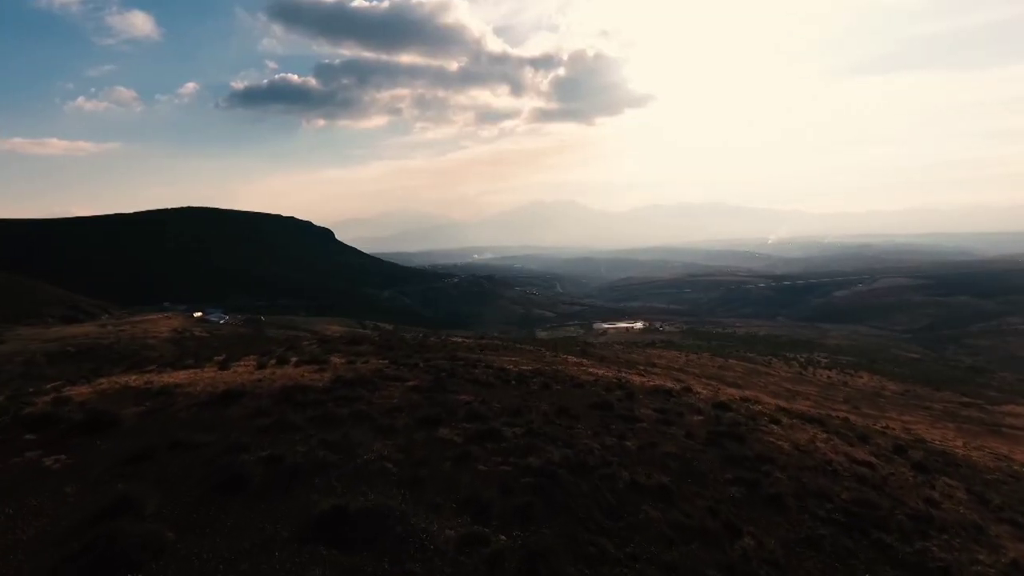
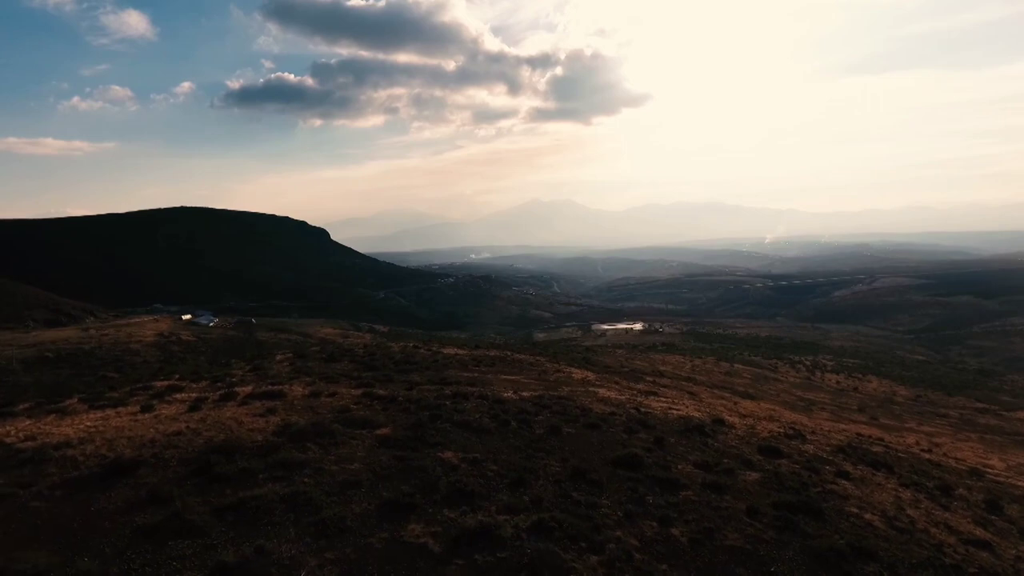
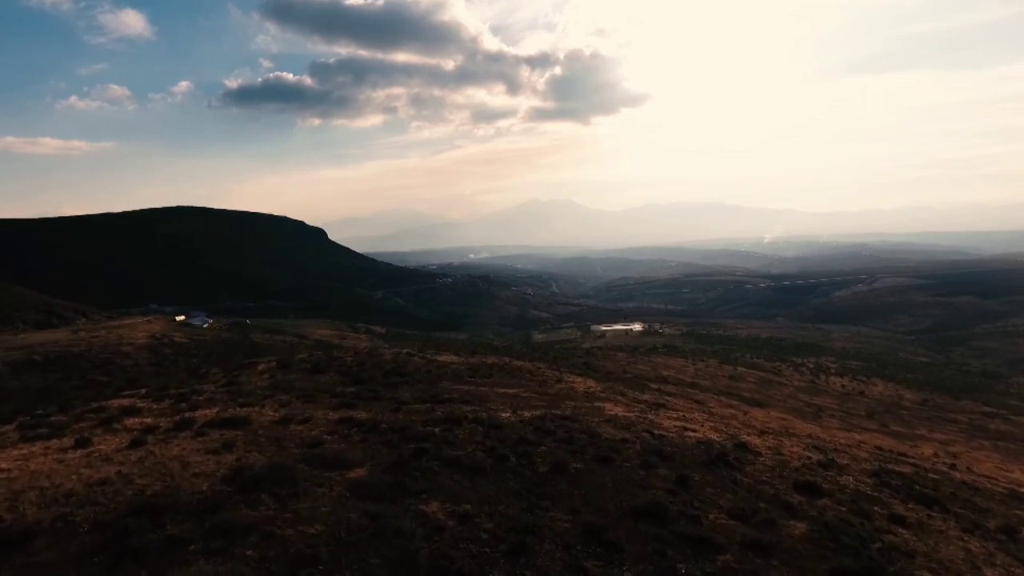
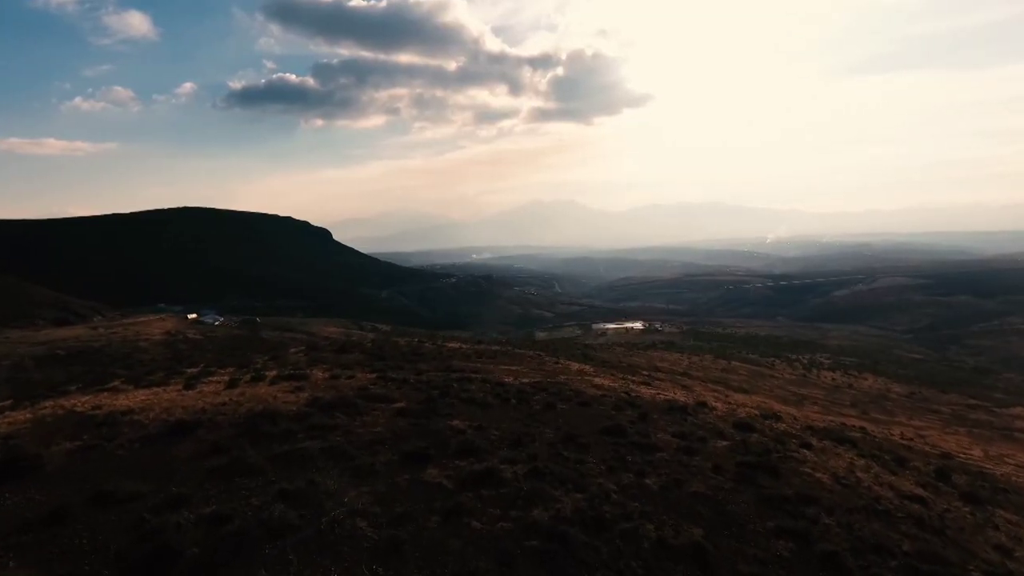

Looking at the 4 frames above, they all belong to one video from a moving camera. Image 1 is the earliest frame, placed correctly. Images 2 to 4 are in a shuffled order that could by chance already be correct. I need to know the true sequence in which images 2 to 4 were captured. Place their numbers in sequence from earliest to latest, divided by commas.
4, 2, 3
